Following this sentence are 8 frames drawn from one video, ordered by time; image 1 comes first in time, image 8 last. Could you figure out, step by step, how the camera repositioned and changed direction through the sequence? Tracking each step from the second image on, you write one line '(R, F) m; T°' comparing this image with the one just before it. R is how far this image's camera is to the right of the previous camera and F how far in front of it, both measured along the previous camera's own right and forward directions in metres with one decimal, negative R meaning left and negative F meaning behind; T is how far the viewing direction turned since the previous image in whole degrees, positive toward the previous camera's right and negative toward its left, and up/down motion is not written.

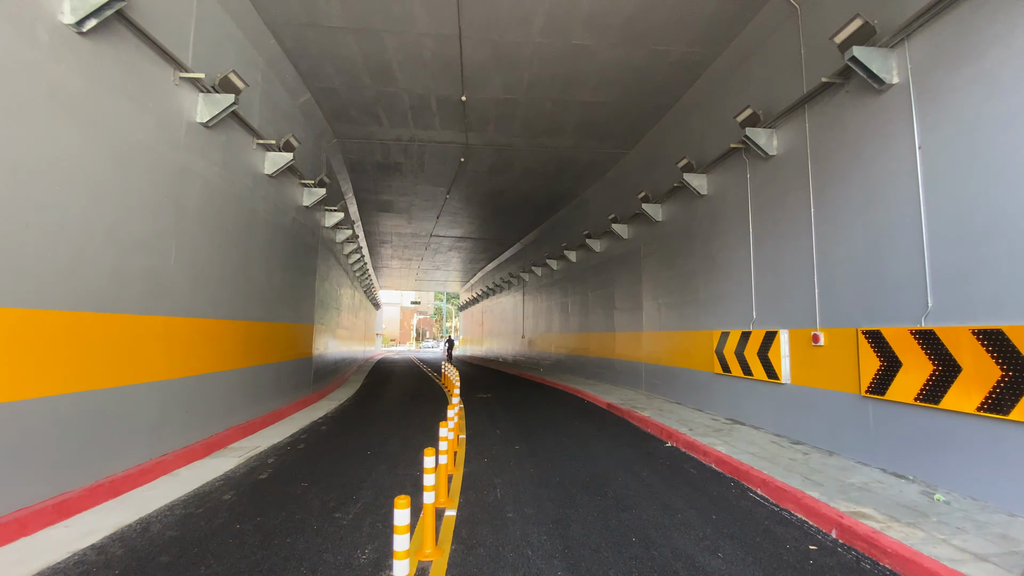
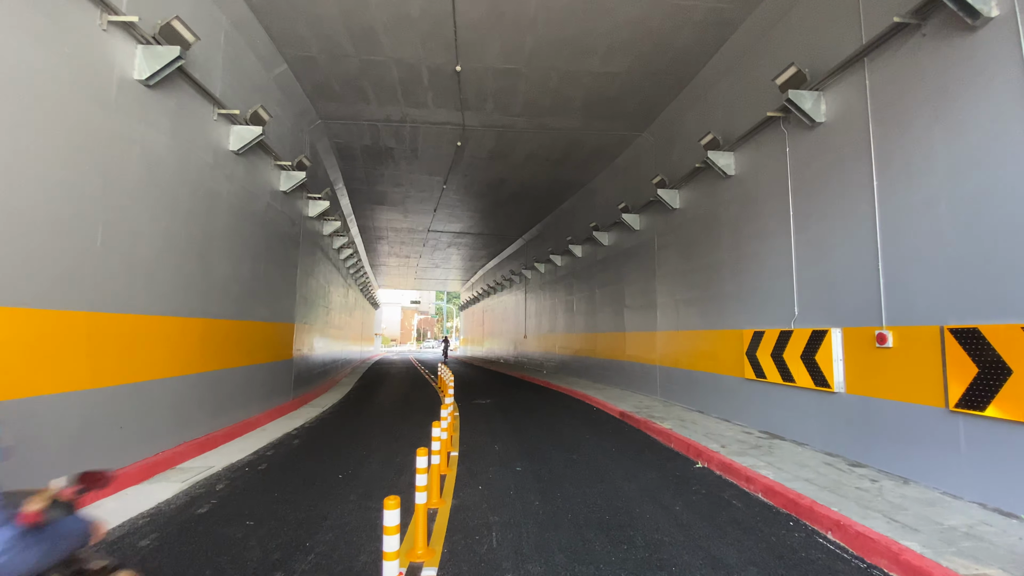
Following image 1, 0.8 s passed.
(0.0, +1.1) m; 0°
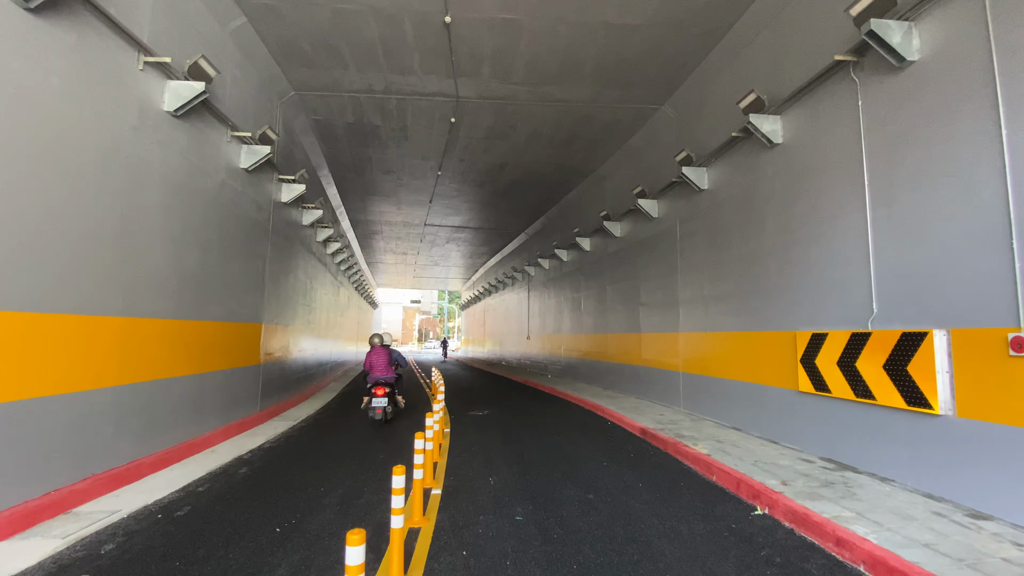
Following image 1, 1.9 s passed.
(+0.1, +1.4) m; 0°
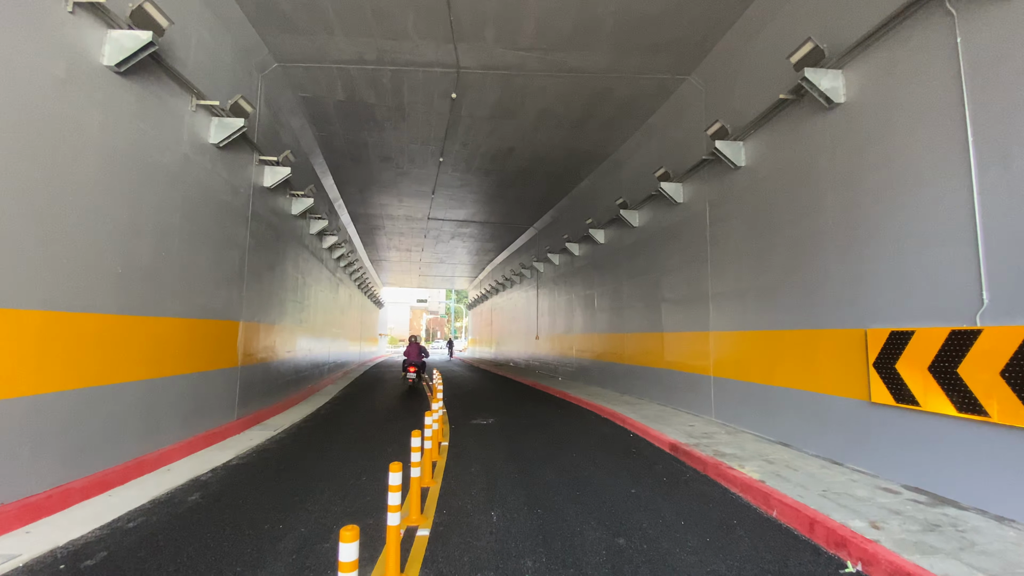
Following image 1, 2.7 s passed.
(0.0, +1.1) m; -1°
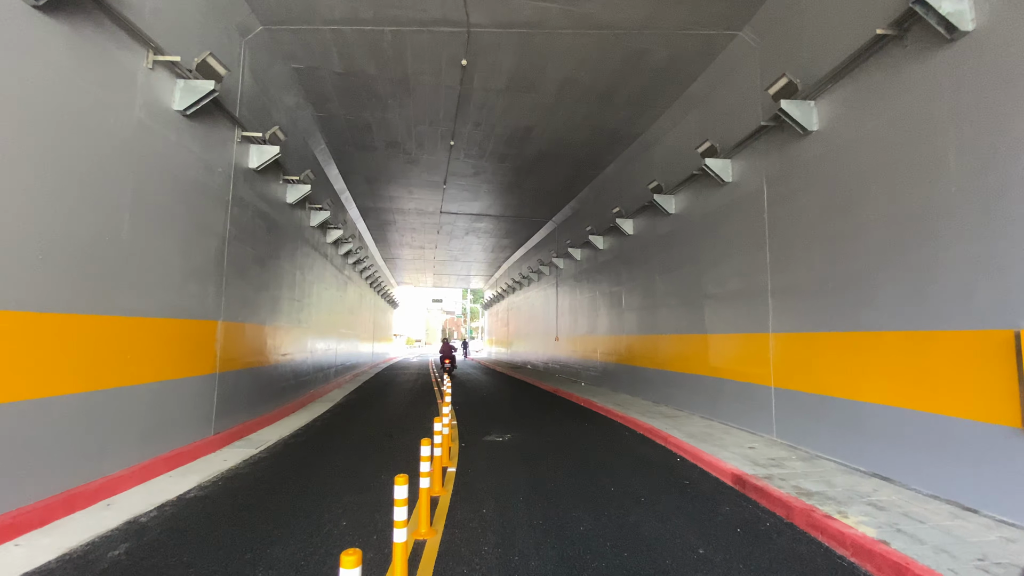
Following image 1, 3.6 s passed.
(0.0, +1.2) m; -2°
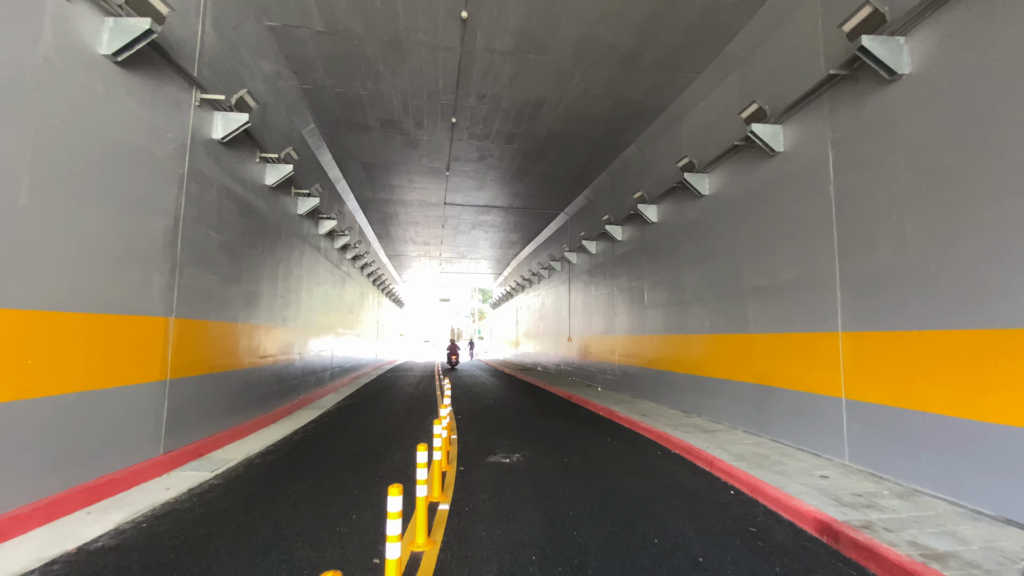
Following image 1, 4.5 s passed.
(0.0, +1.2) m; -1°
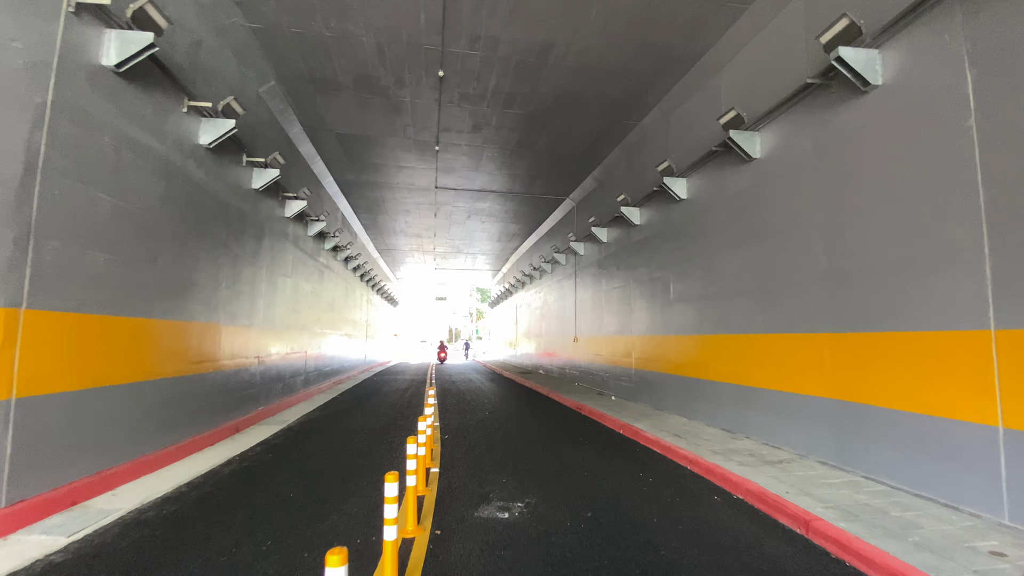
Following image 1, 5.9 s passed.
(0.0, +1.8) m; 0°
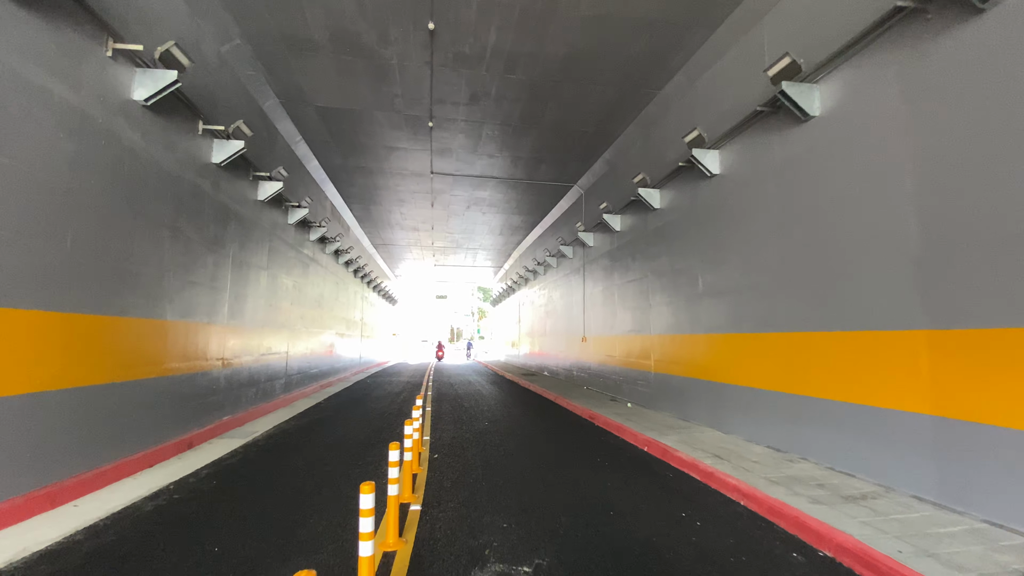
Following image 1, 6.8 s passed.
(0.0, +1.2) m; 0°
